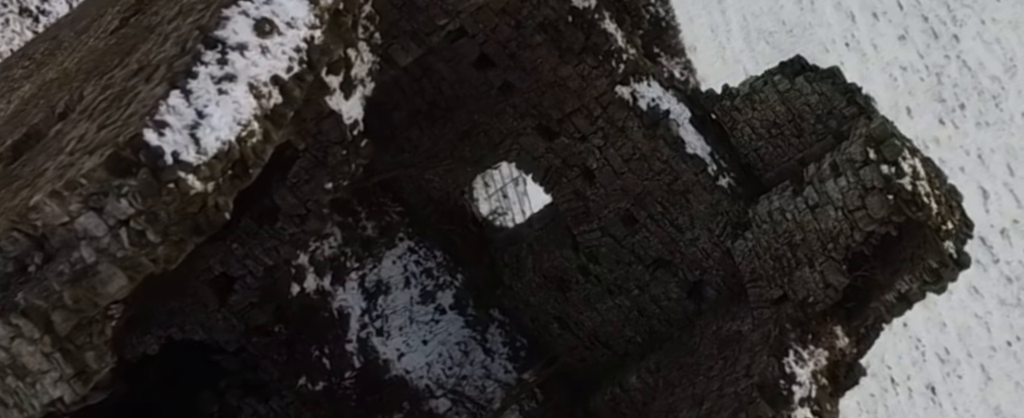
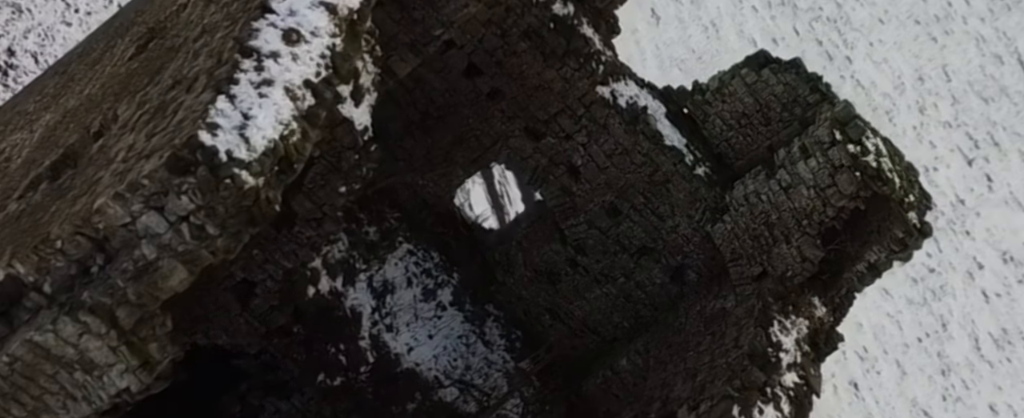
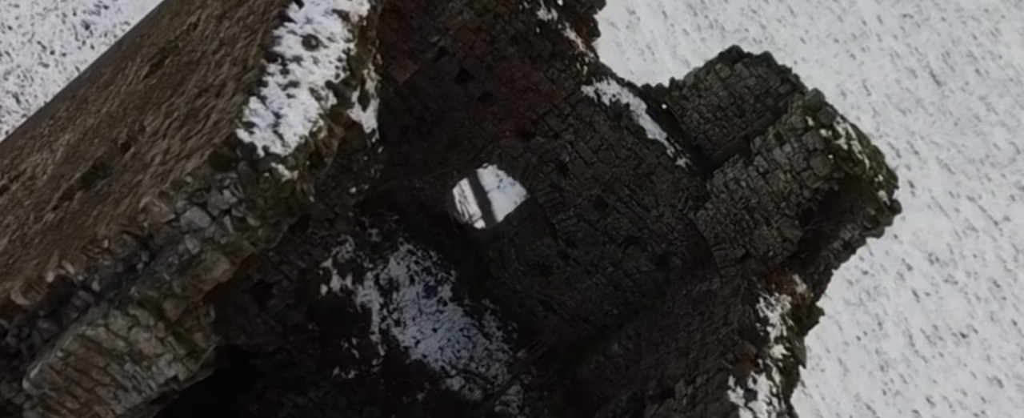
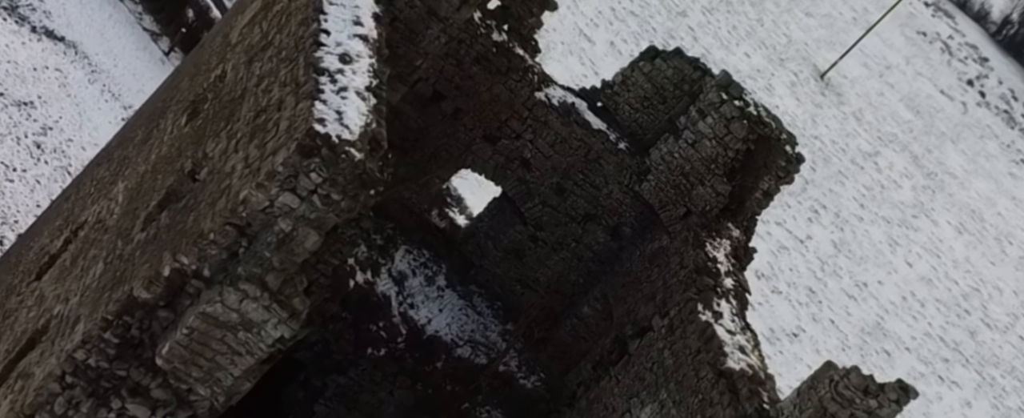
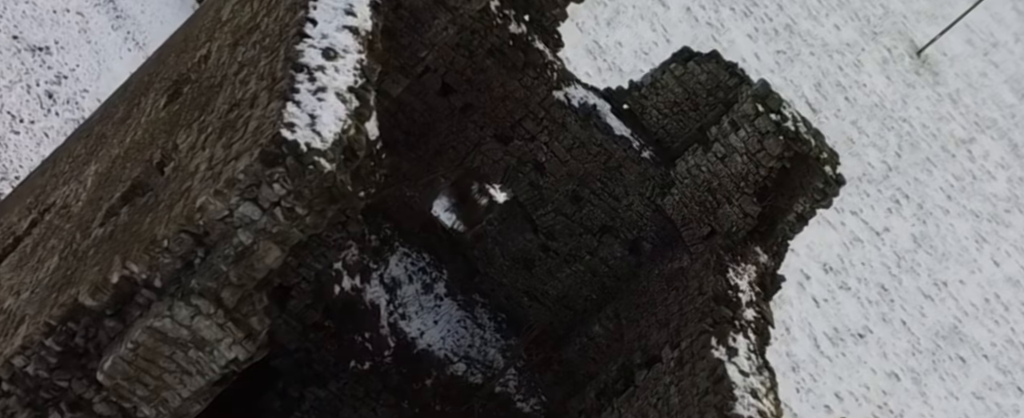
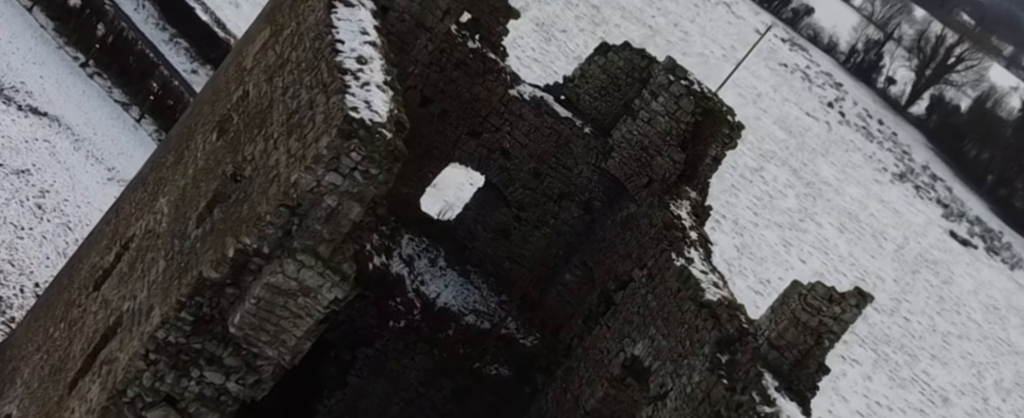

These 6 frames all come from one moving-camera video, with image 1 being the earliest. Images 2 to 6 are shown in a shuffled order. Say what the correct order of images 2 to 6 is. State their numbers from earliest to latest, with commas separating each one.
2, 3, 5, 4, 6
